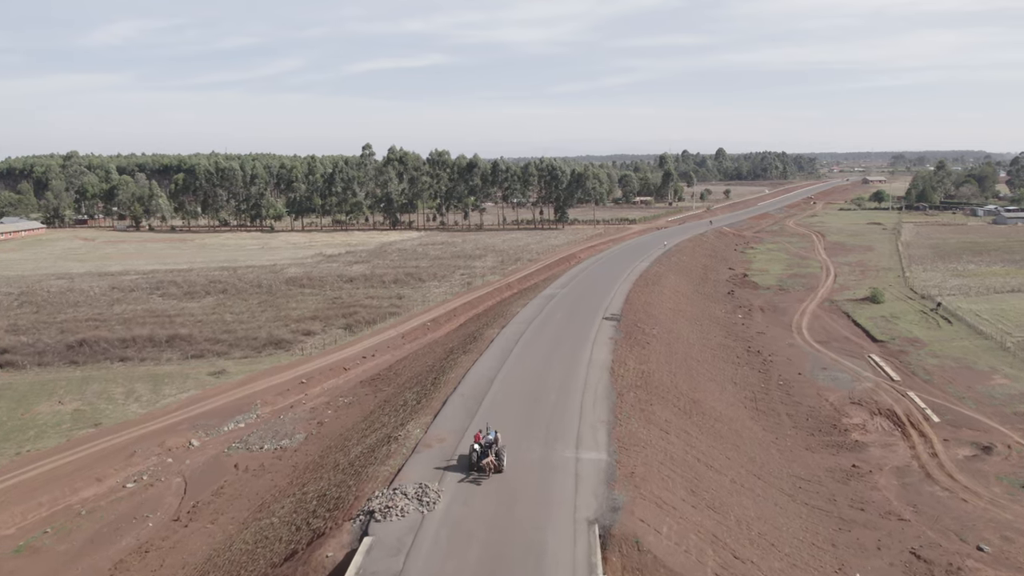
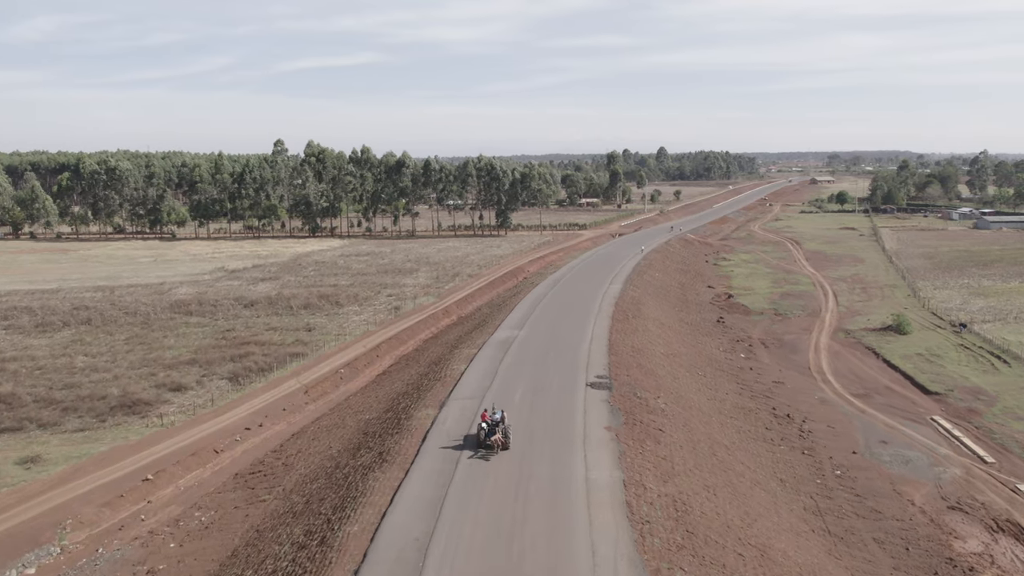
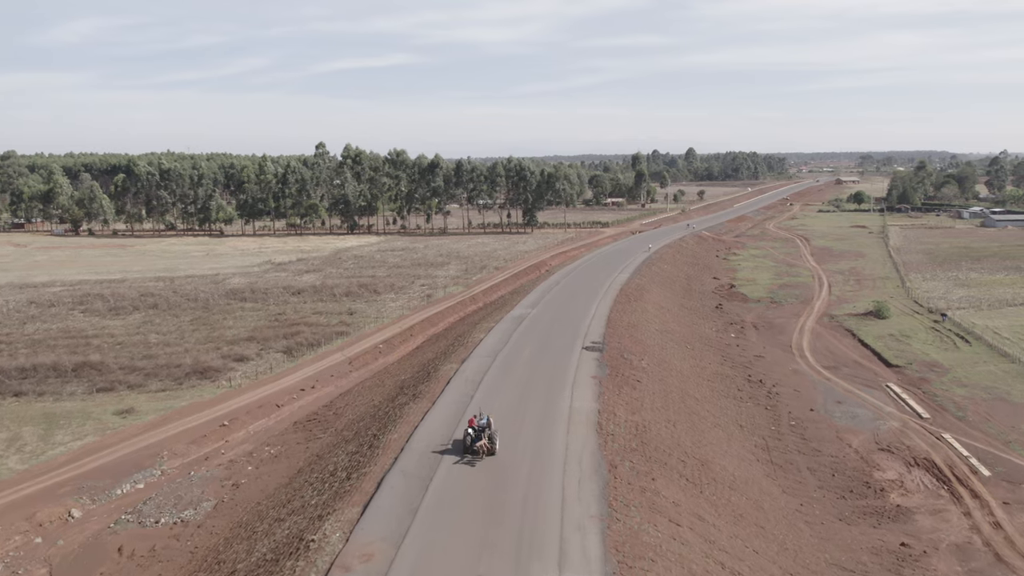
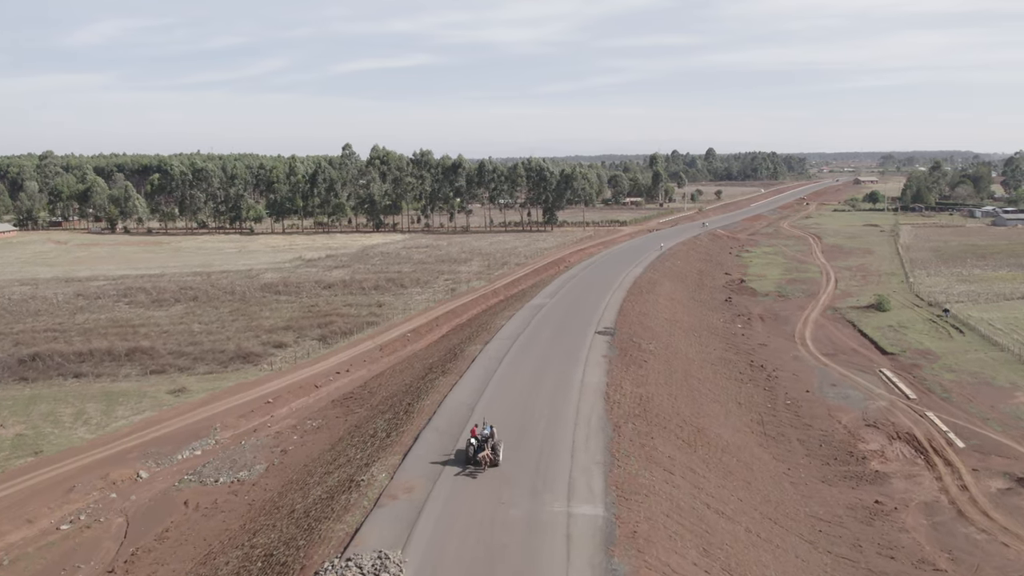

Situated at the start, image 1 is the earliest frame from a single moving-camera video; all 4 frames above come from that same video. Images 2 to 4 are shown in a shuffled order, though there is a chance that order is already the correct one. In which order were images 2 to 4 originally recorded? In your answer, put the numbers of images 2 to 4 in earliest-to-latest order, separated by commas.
4, 3, 2
